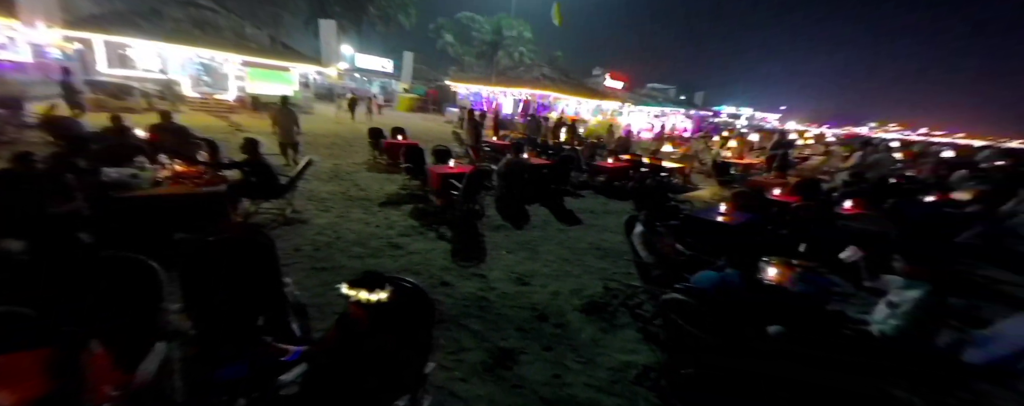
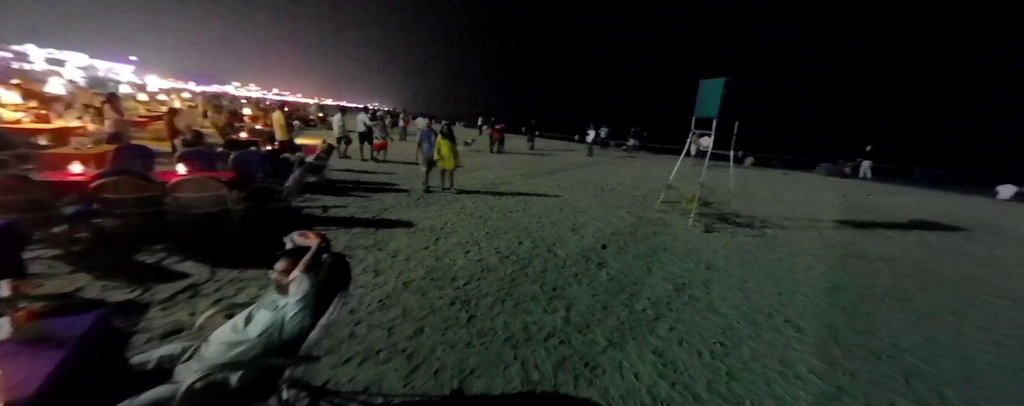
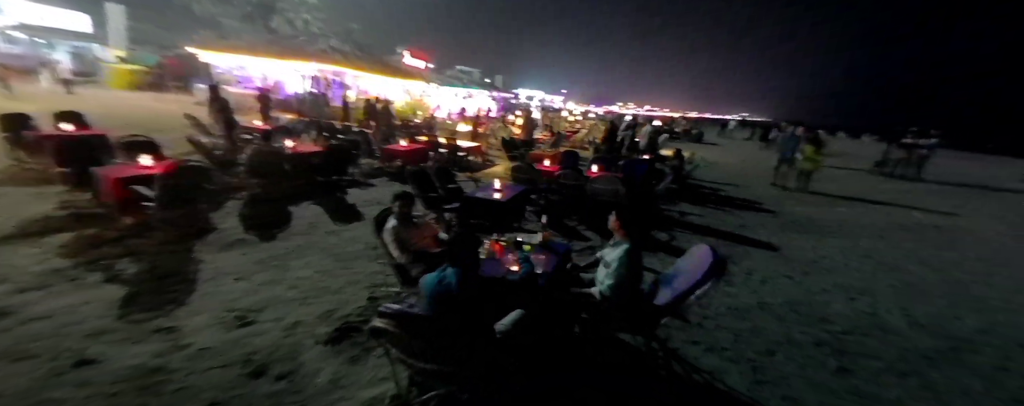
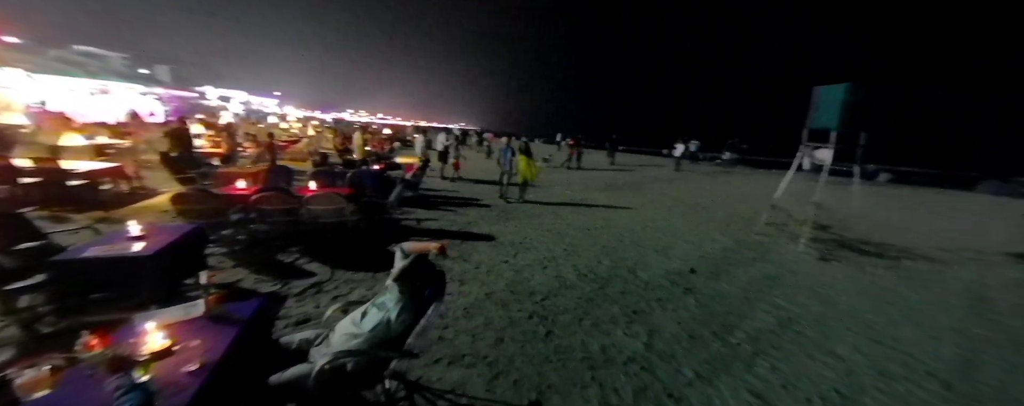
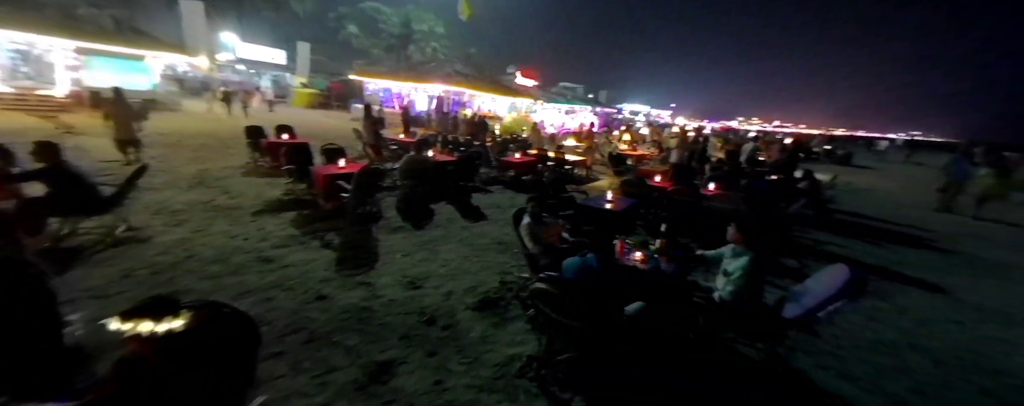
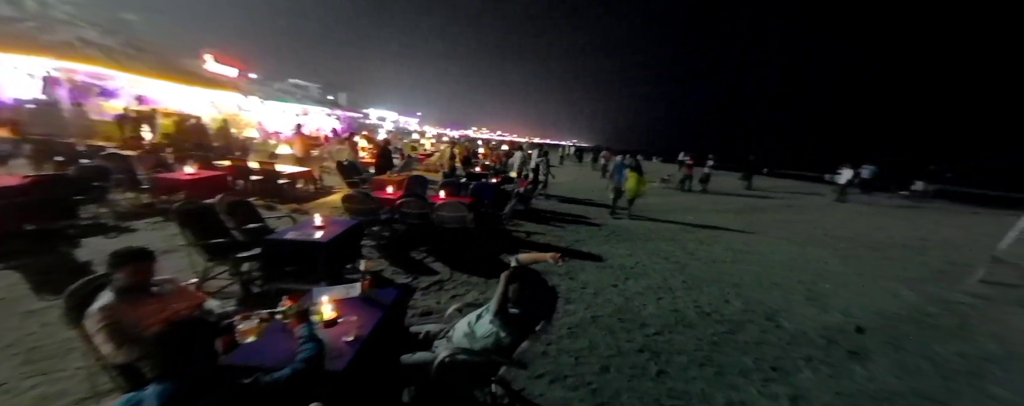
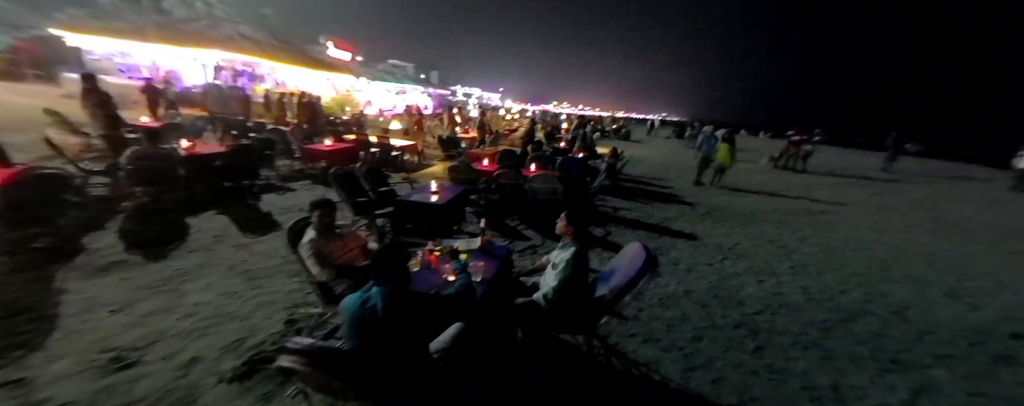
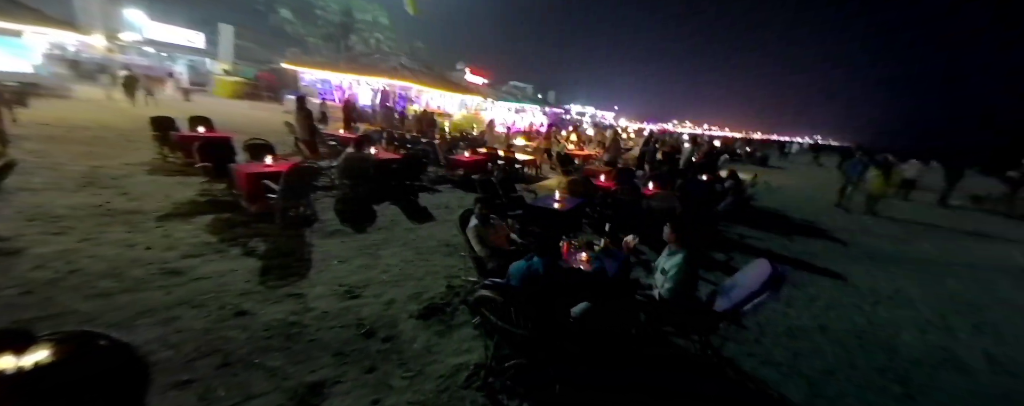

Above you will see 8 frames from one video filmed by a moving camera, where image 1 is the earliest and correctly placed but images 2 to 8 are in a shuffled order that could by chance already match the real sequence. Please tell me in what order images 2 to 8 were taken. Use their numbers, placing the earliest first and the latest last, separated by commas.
5, 8, 3, 7, 6, 4, 2
